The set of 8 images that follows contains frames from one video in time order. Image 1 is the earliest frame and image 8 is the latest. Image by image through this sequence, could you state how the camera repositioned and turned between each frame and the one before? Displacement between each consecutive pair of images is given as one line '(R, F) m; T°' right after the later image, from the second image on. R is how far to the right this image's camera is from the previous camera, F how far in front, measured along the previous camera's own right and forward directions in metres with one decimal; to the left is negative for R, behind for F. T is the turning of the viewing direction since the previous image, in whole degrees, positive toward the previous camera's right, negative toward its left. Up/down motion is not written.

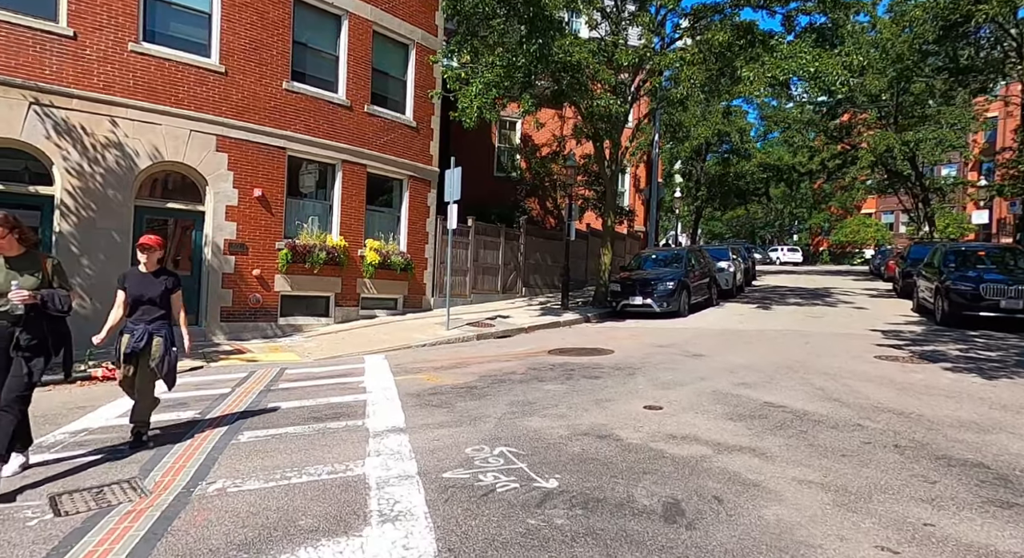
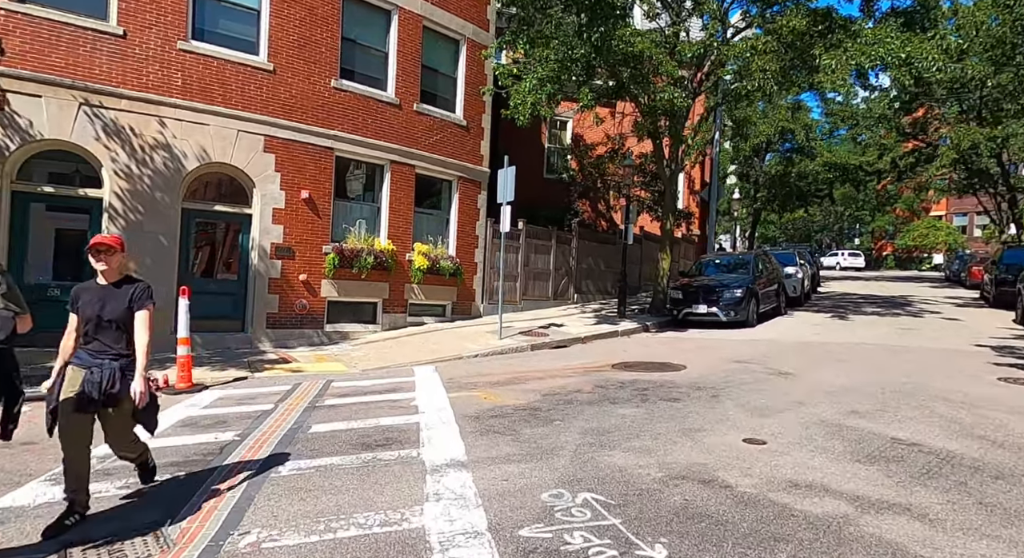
(-0.3, +0.8) m; -4°
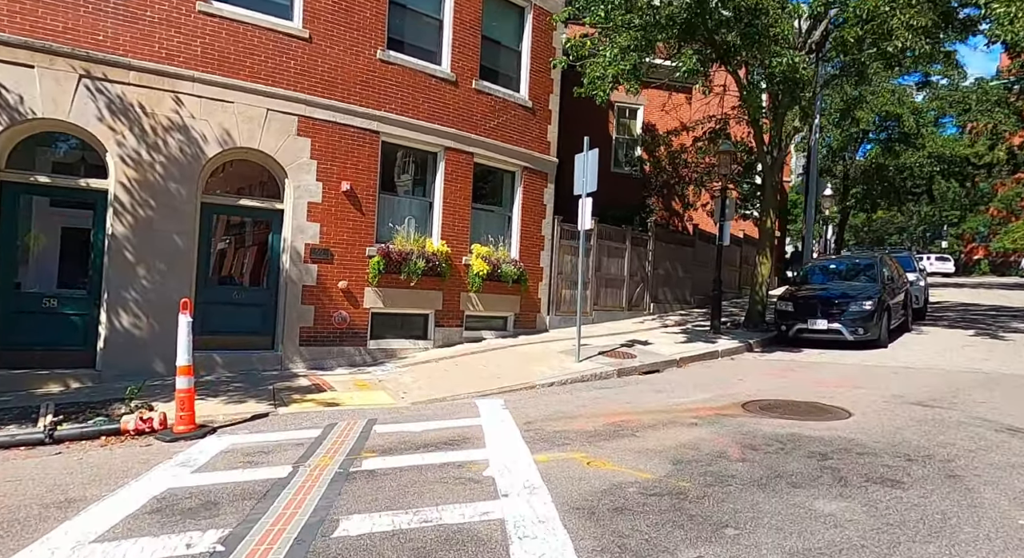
(-0.6, +2.1) m; -4°
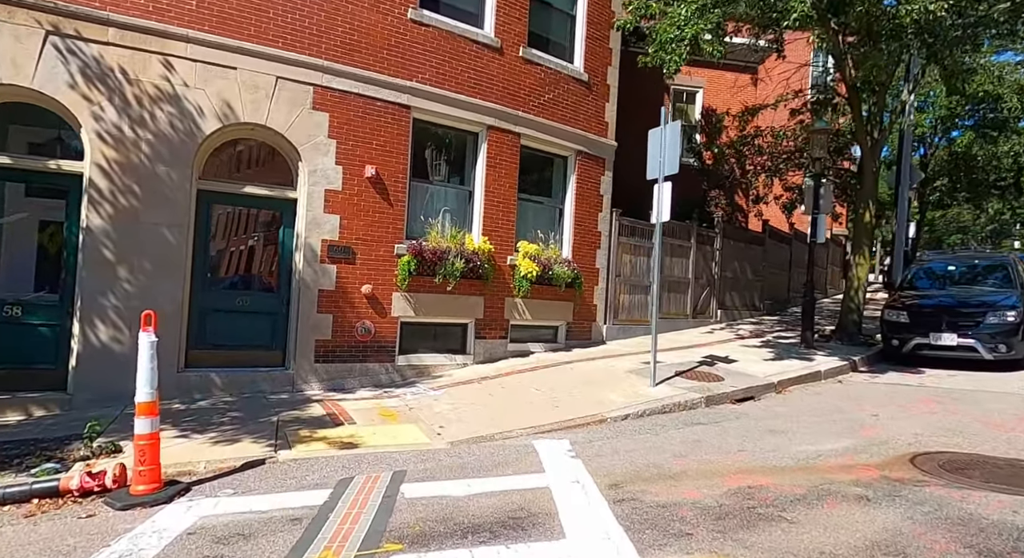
(-0.4, +1.8) m; -3°
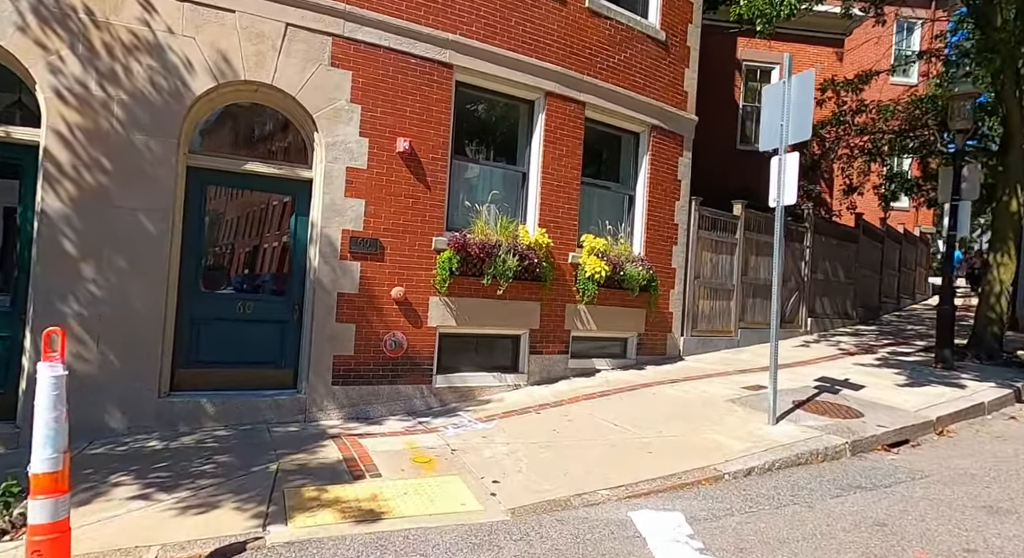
(-0.4, +1.8) m; -3°
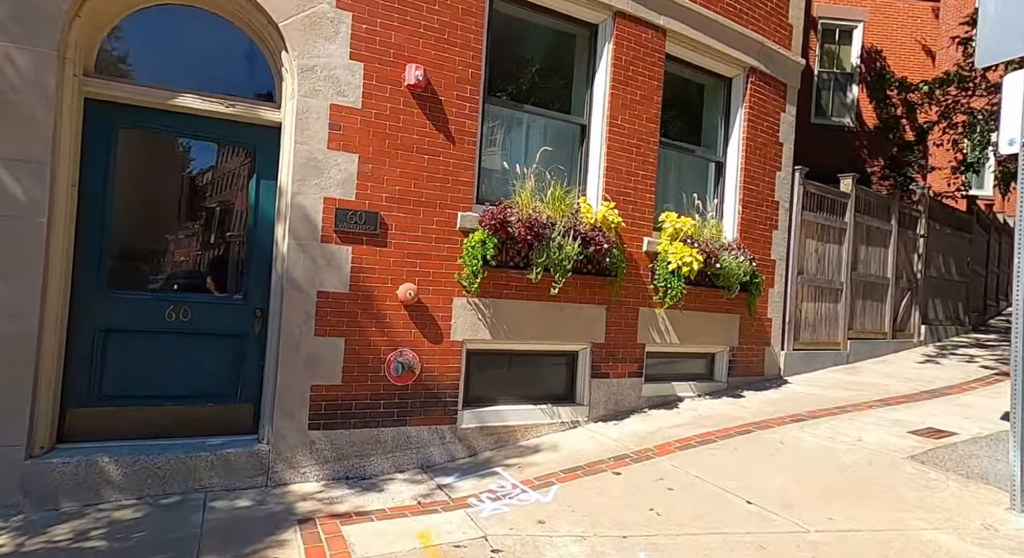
(-0.4, +2.2) m; -2°
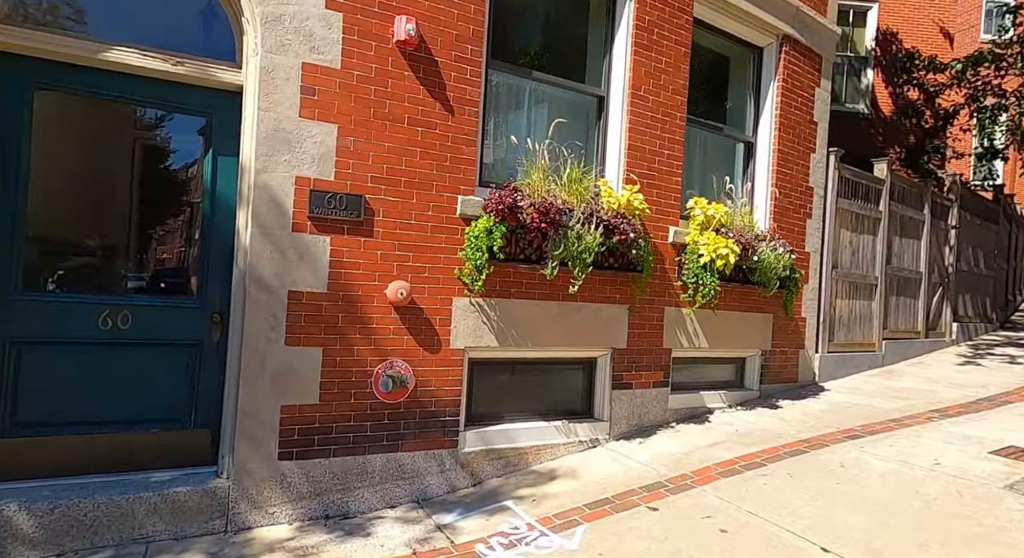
(-0.1, +0.8) m; +1°
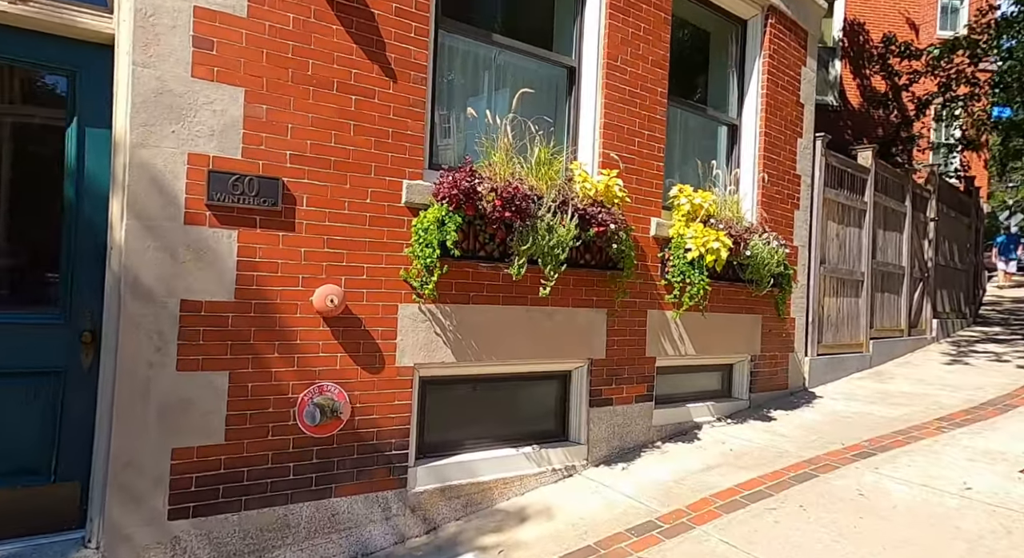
(0.0, +0.7) m; +4°
